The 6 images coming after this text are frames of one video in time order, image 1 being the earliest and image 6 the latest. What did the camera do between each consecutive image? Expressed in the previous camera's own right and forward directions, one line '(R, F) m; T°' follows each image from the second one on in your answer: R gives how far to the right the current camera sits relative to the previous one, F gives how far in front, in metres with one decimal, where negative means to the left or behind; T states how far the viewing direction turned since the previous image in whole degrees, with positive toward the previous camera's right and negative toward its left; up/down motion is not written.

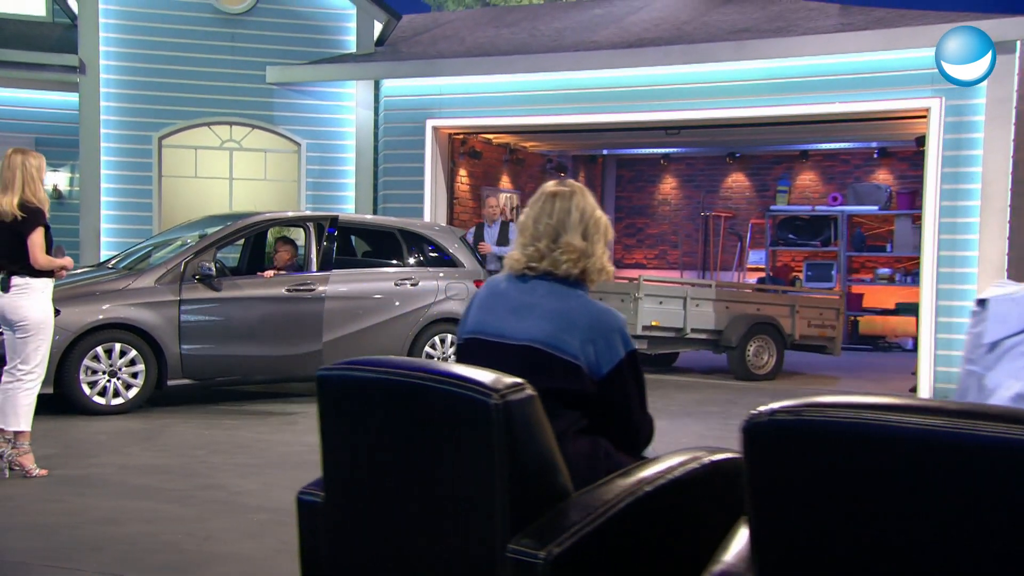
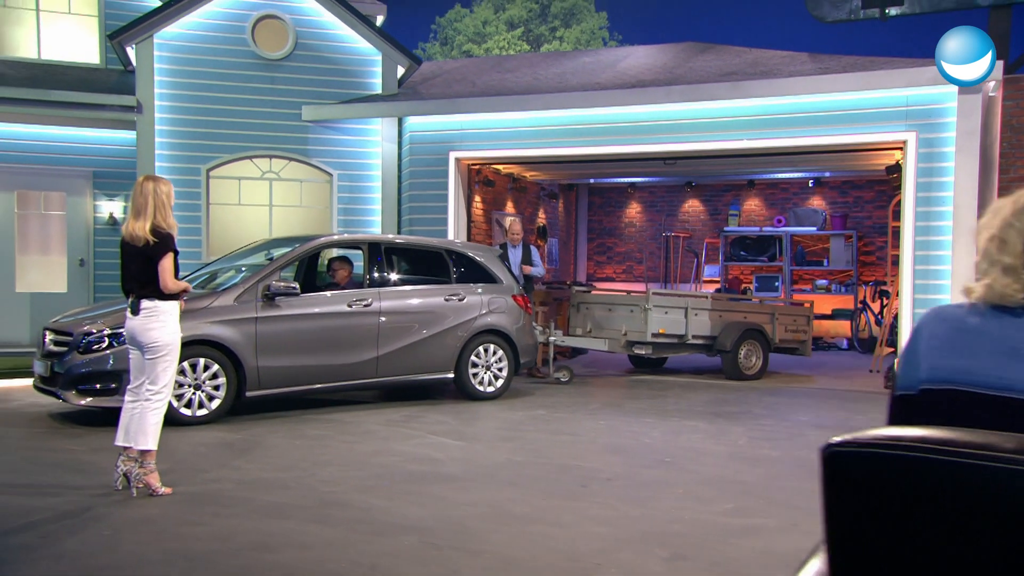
(-0.8, -0.9) m; +4°
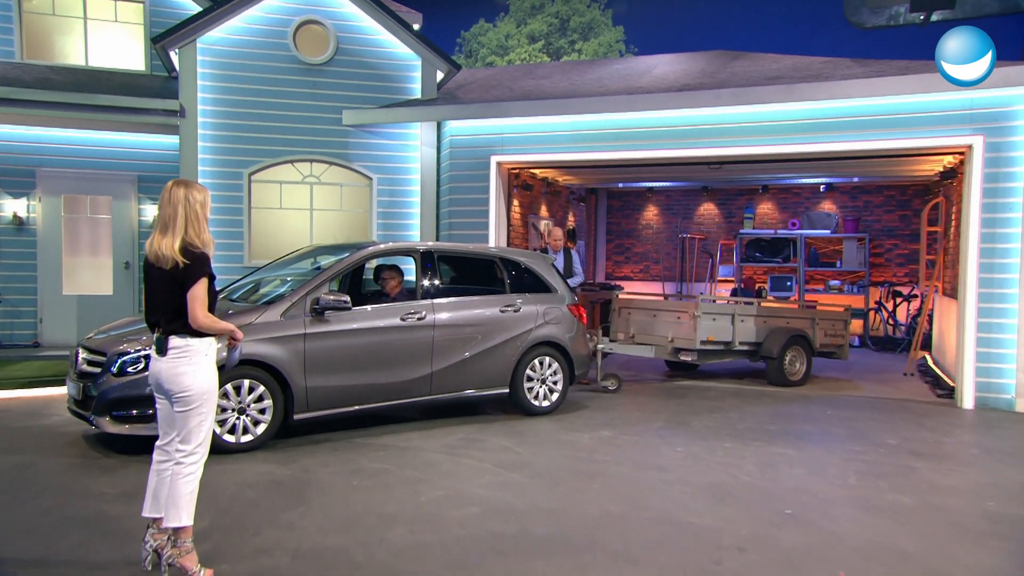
(-0.4, +0.3) m; 0°
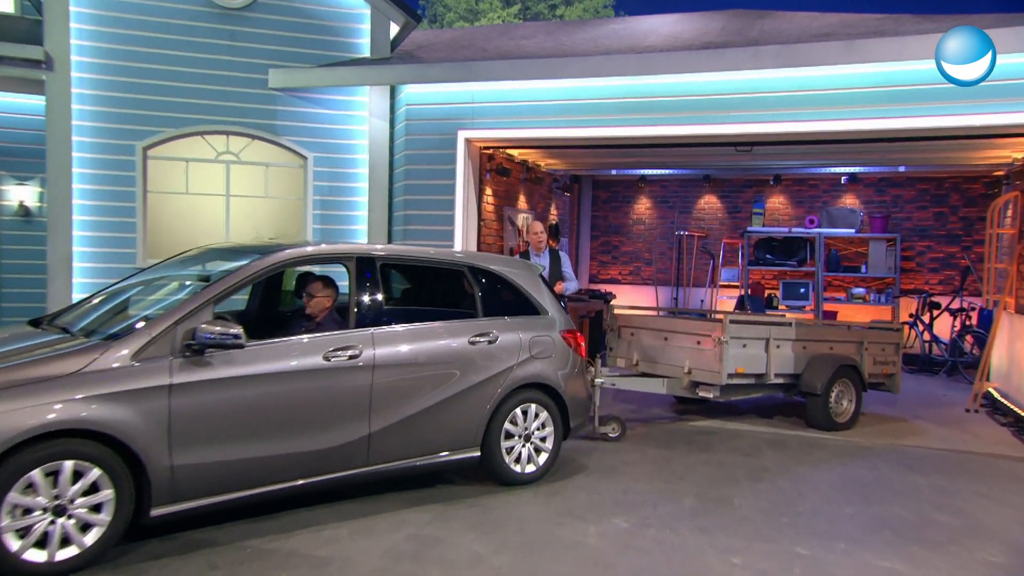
(0.0, +2.4) m; +1°
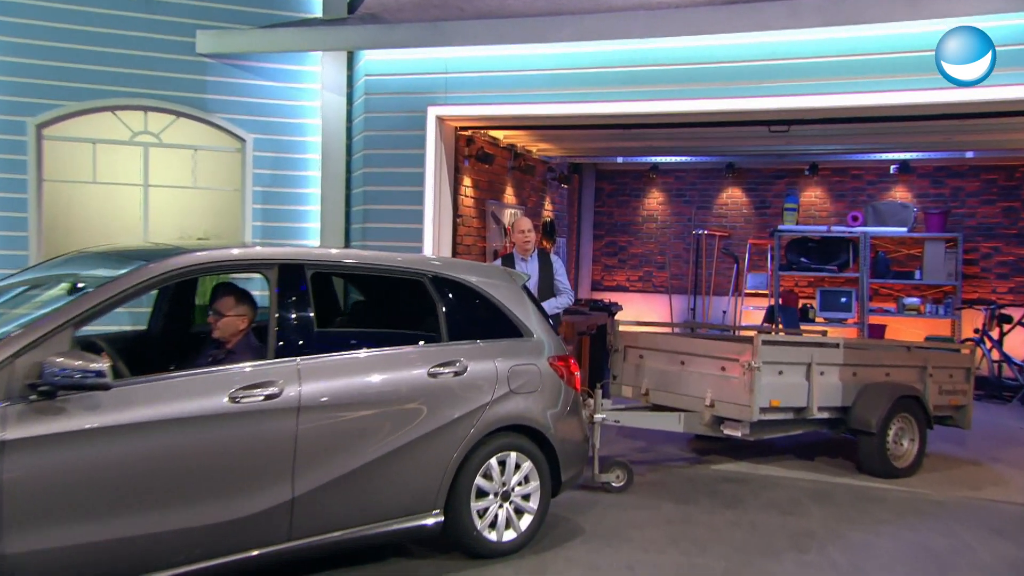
(+0.2, +1.6) m; -1°
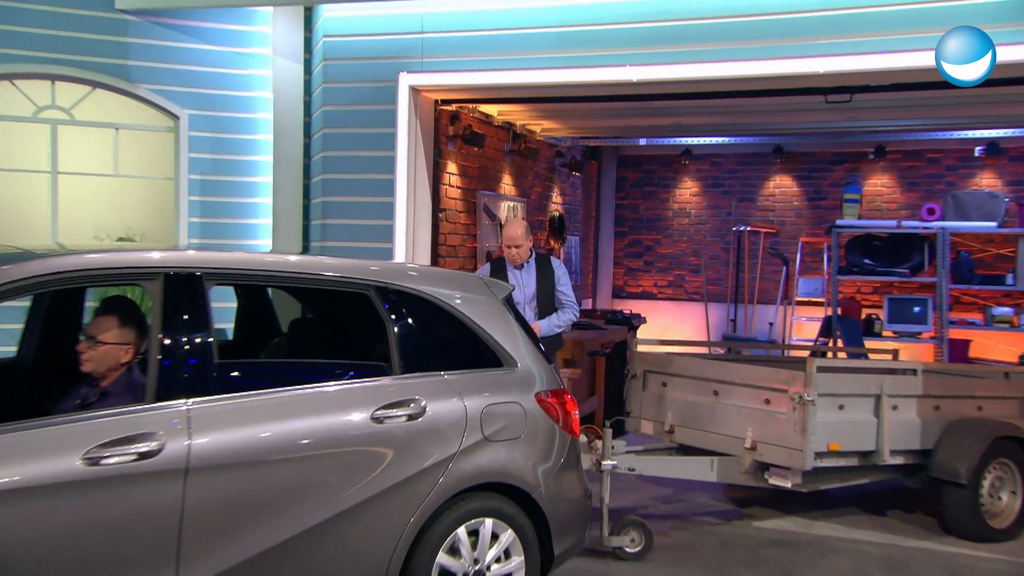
(+0.3, +1.4) m; -2°
